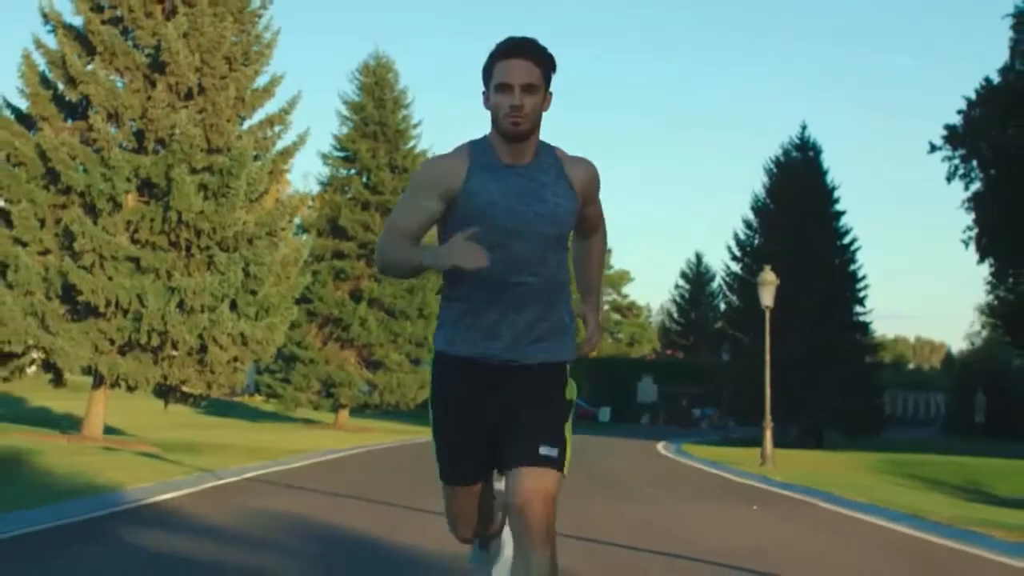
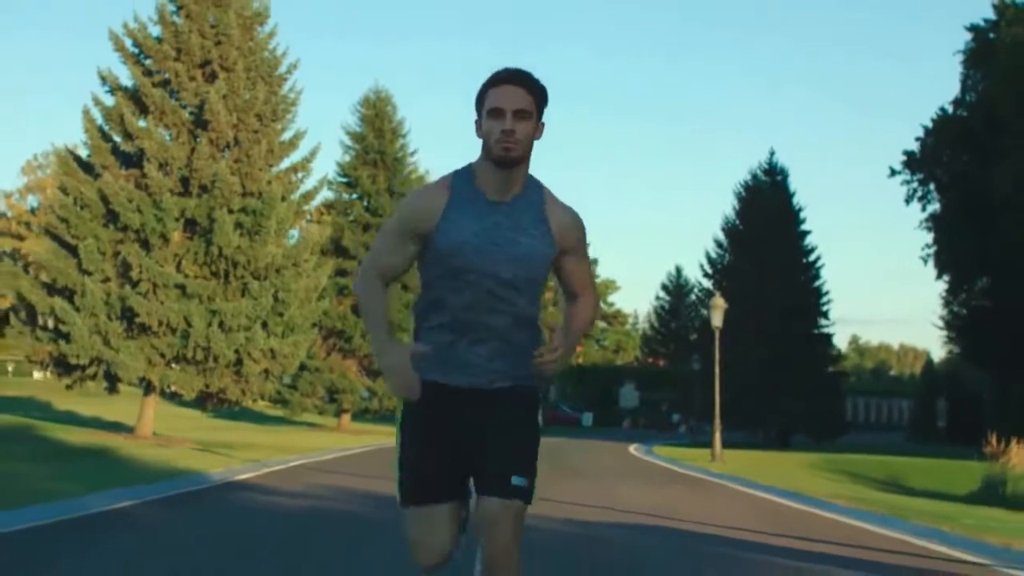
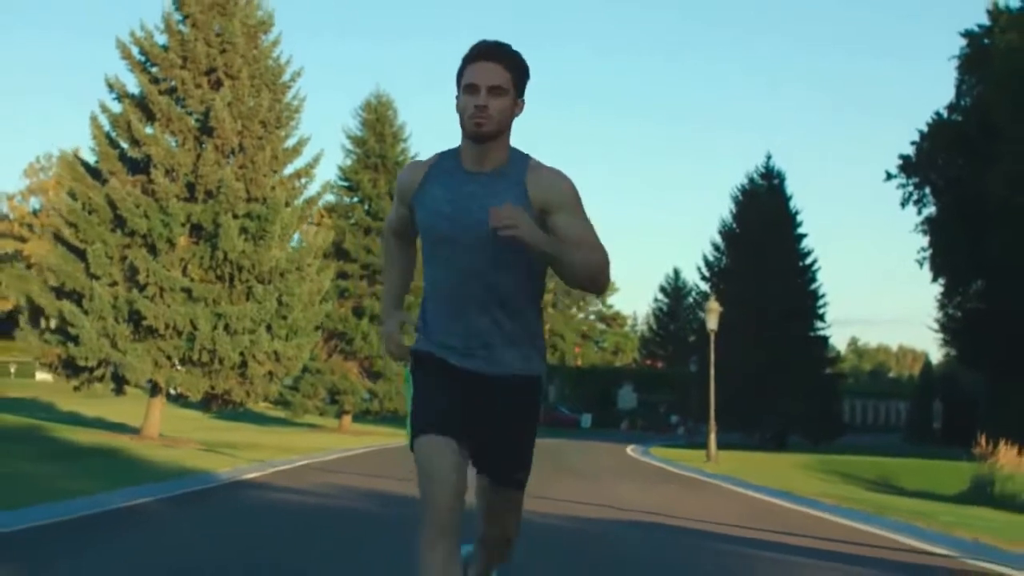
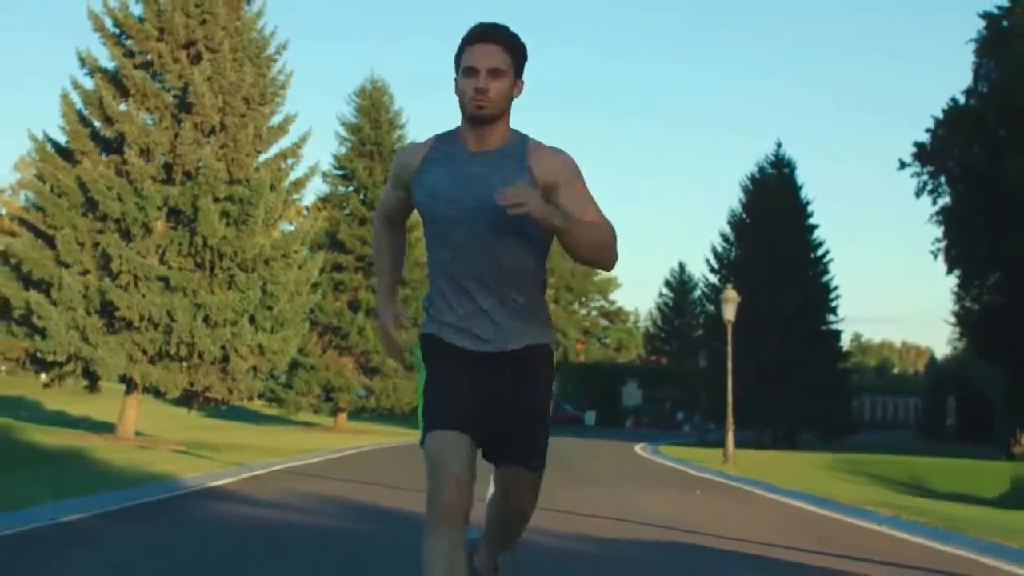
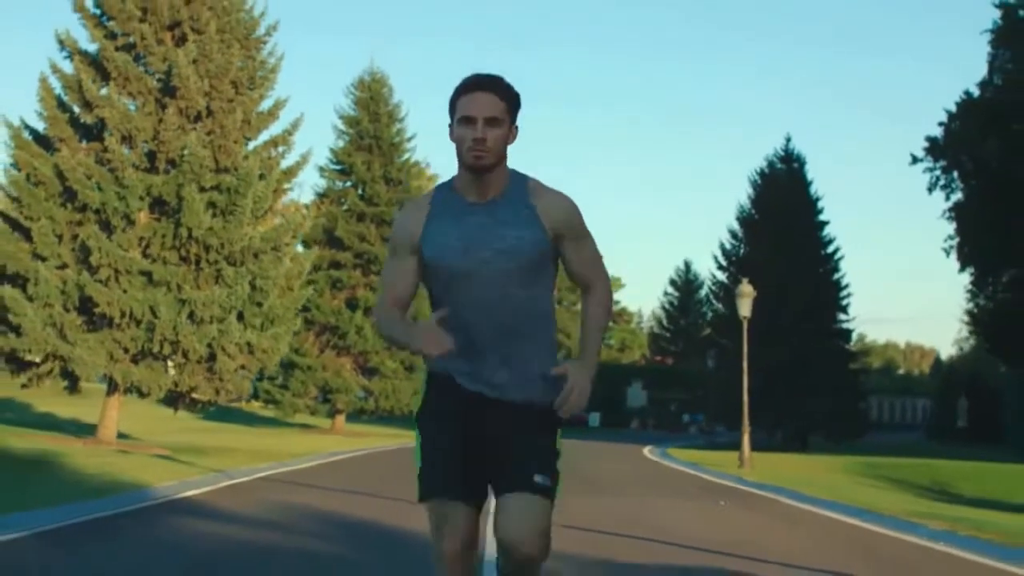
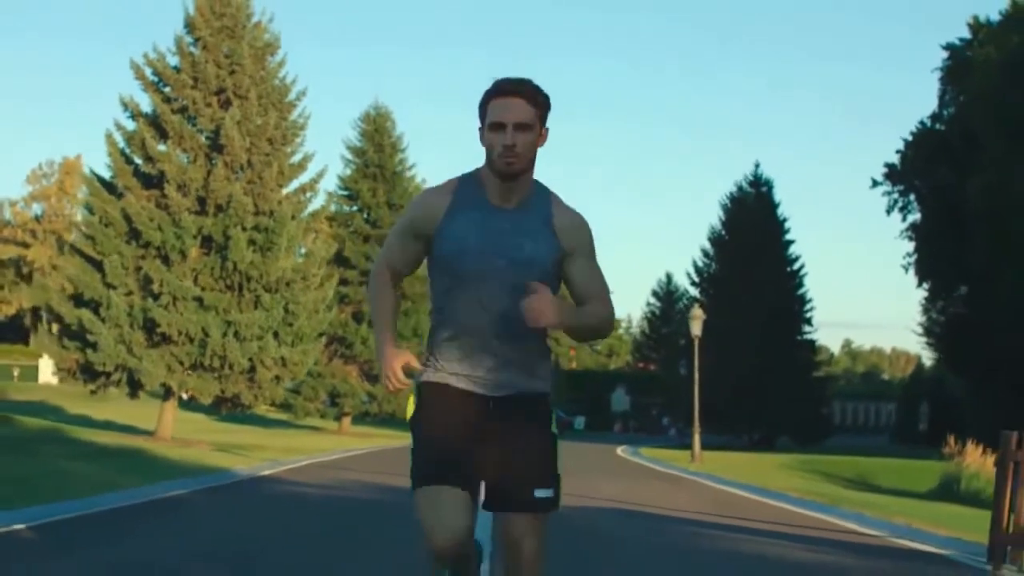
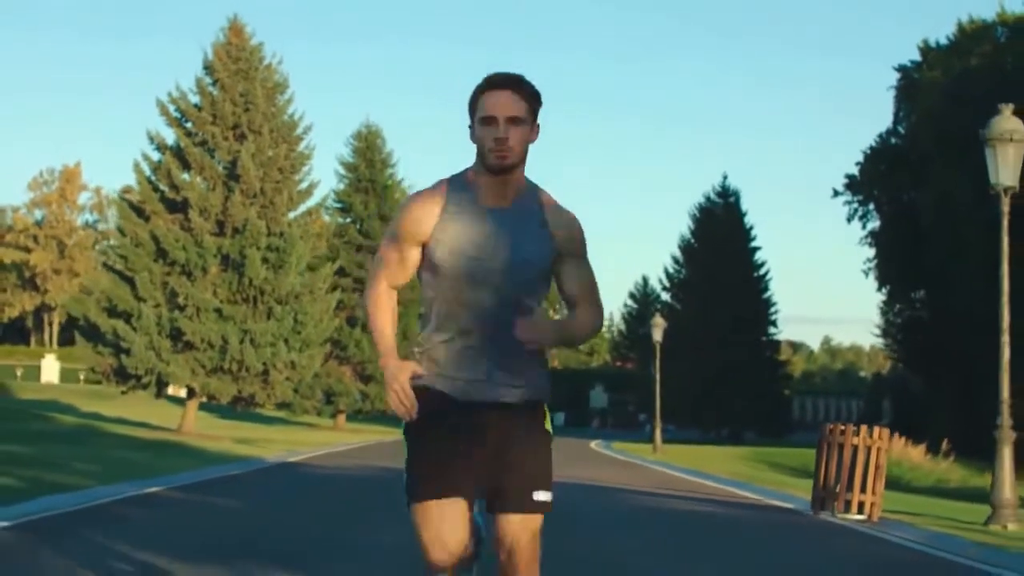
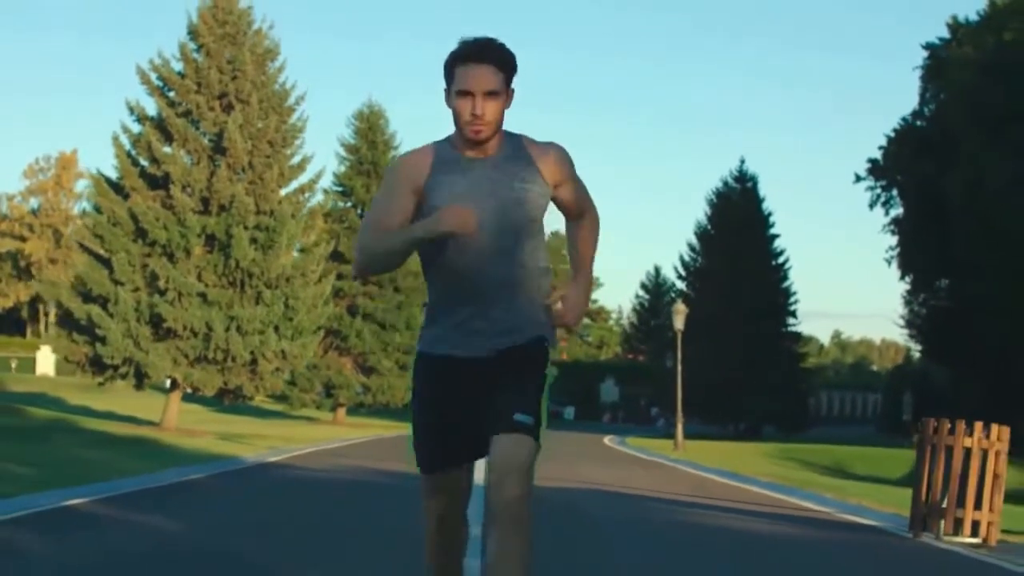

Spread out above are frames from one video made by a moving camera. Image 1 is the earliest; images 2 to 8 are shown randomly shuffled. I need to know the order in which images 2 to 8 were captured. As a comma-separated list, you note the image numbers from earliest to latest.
5, 4, 2, 3, 6, 8, 7
